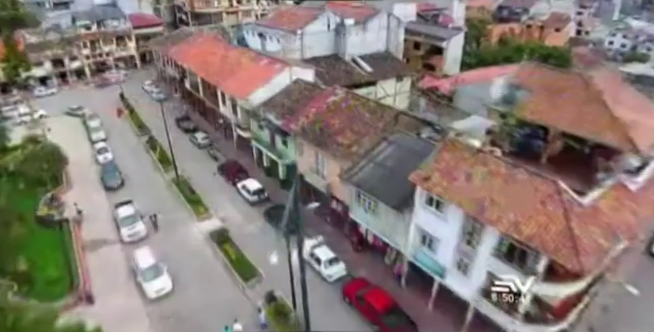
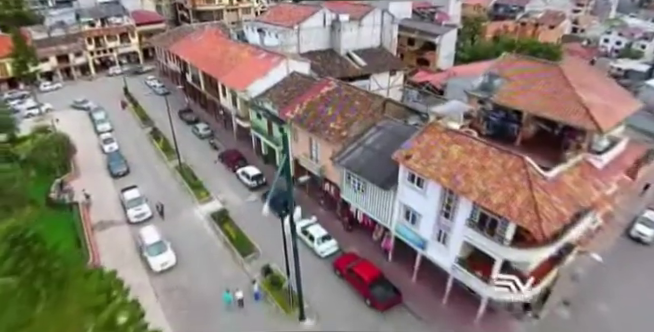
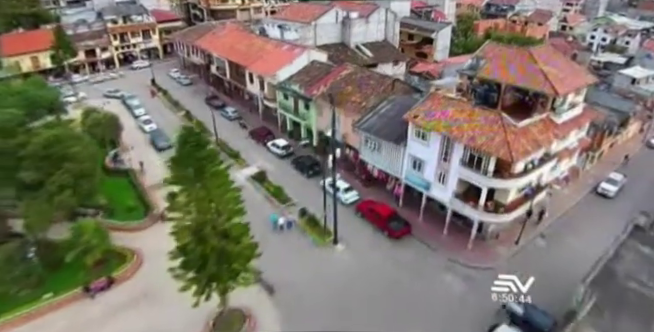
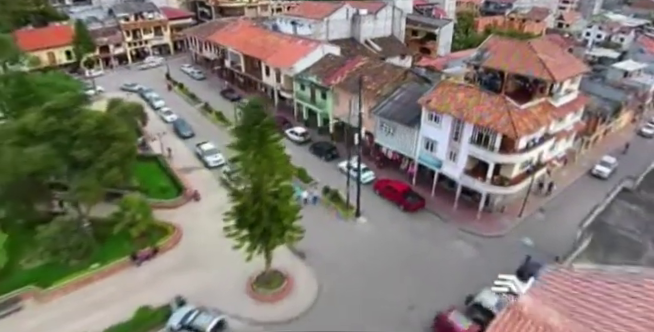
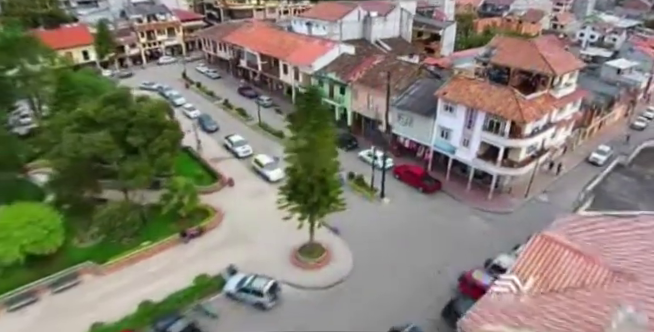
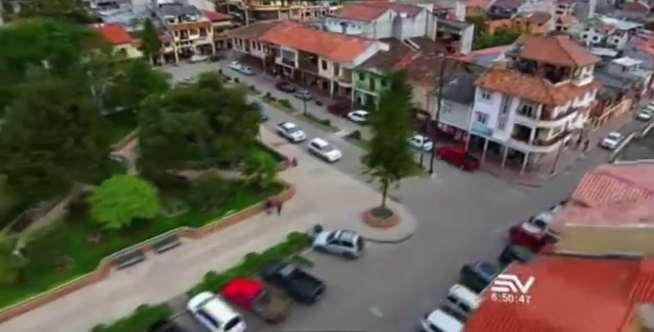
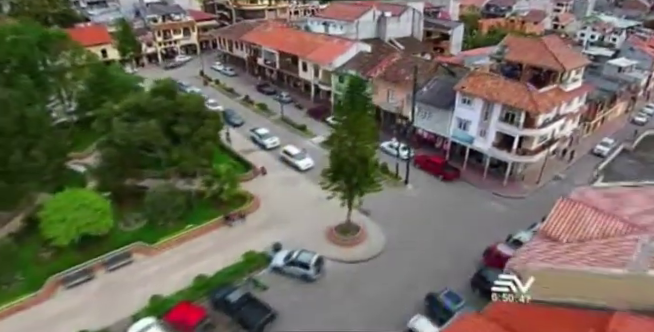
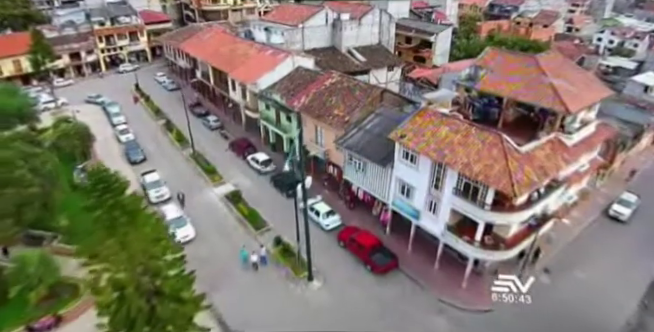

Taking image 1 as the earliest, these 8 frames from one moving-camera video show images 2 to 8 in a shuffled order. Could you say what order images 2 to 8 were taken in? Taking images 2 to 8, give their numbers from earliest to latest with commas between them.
2, 8, 3, 4, 5, 7, 6
